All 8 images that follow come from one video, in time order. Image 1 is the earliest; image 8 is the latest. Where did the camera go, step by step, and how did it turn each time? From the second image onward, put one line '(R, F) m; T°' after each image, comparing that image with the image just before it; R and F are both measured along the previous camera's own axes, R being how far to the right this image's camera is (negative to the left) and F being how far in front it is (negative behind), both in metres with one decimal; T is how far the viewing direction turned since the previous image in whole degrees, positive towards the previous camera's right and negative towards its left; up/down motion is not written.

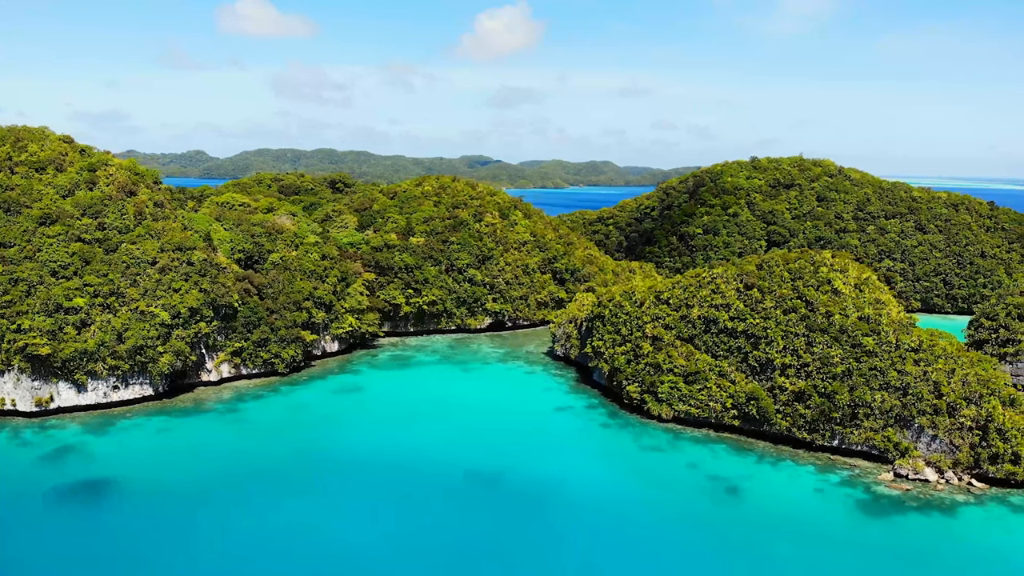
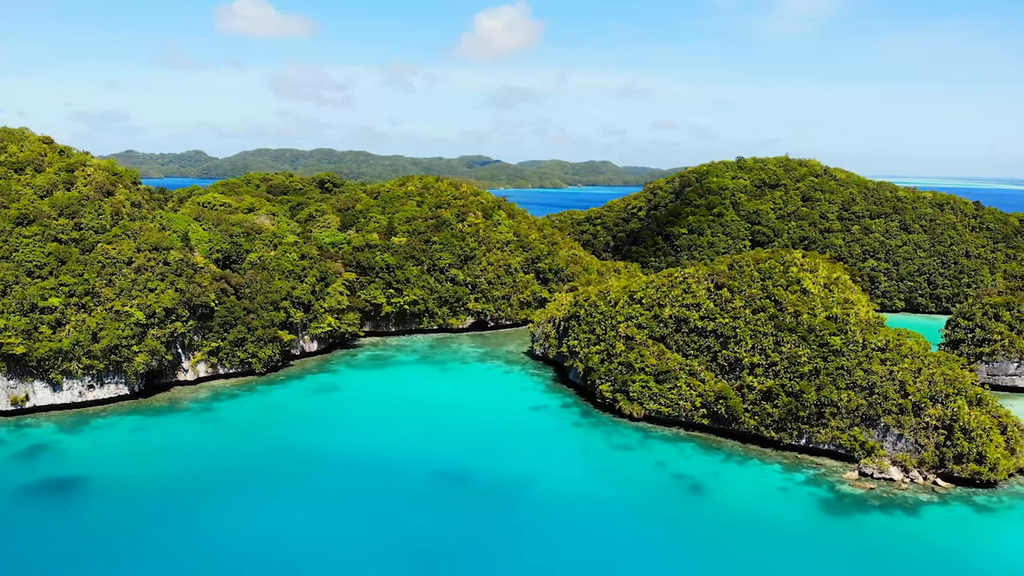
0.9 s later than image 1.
(+1.3, -0.1) m; 0°
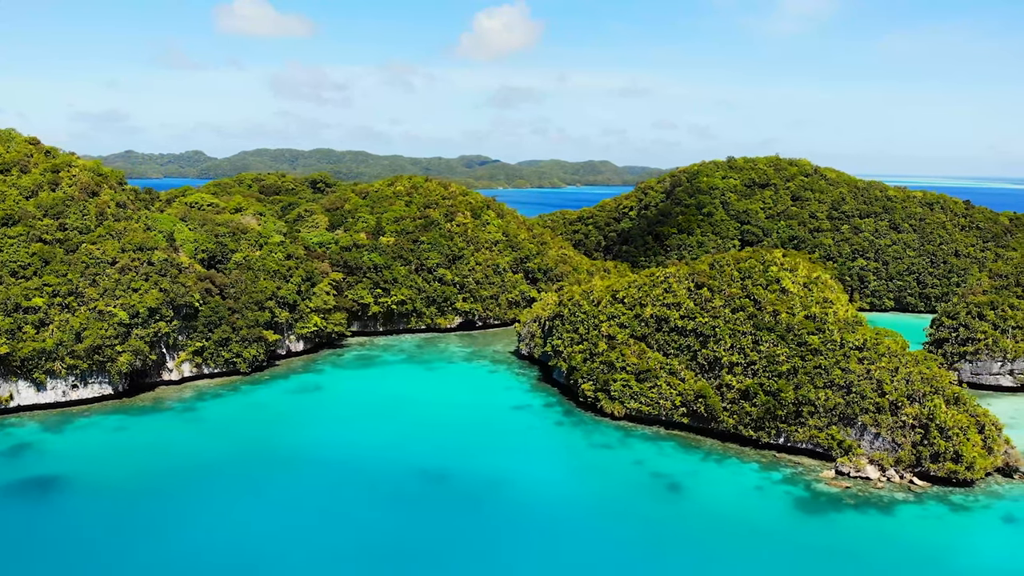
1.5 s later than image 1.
(+0.9, -0.1) m; 0°
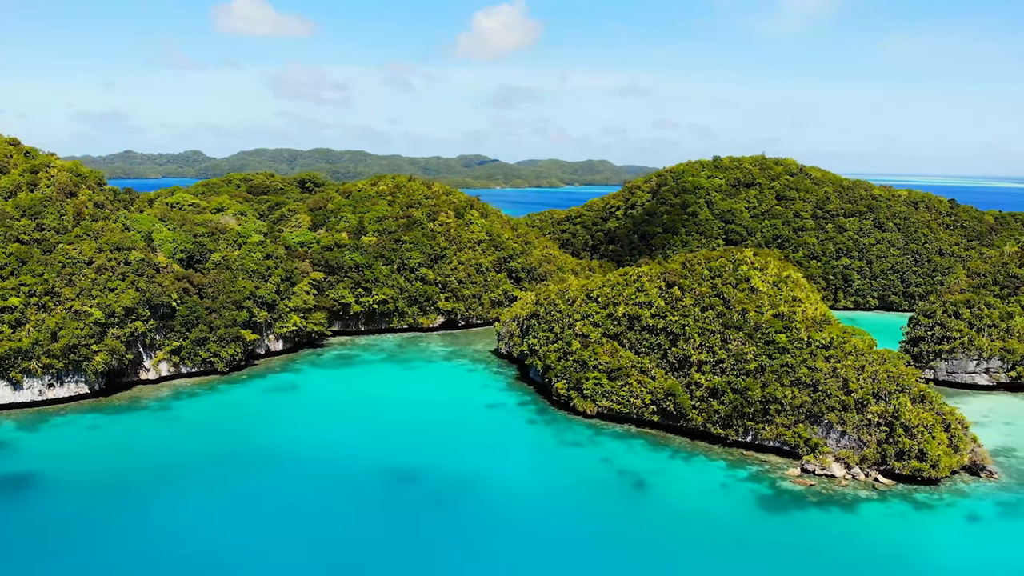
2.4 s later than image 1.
(+1.3, -0.1) m; 0°
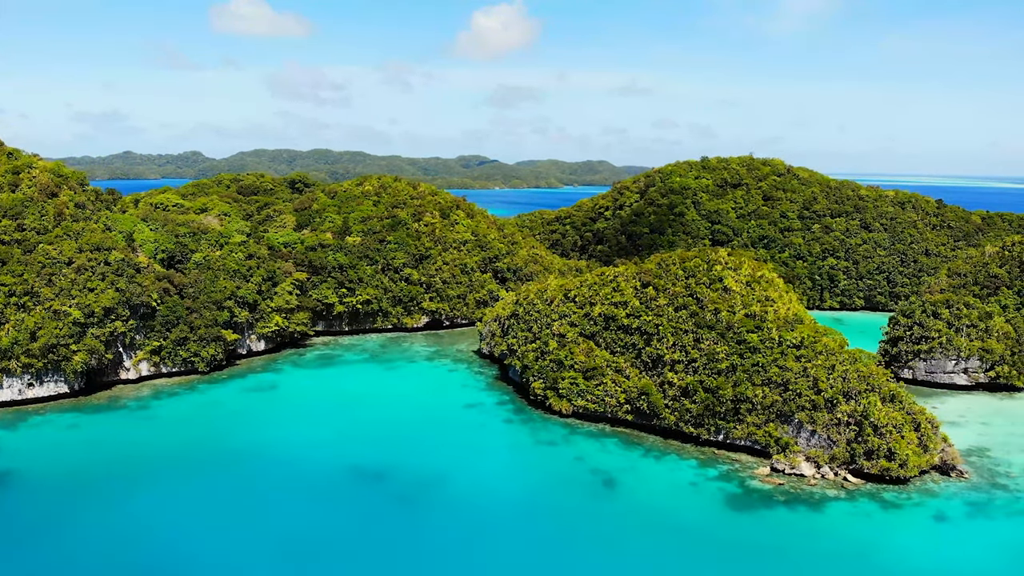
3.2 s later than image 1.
(+1.2, -0.1) m; 0°
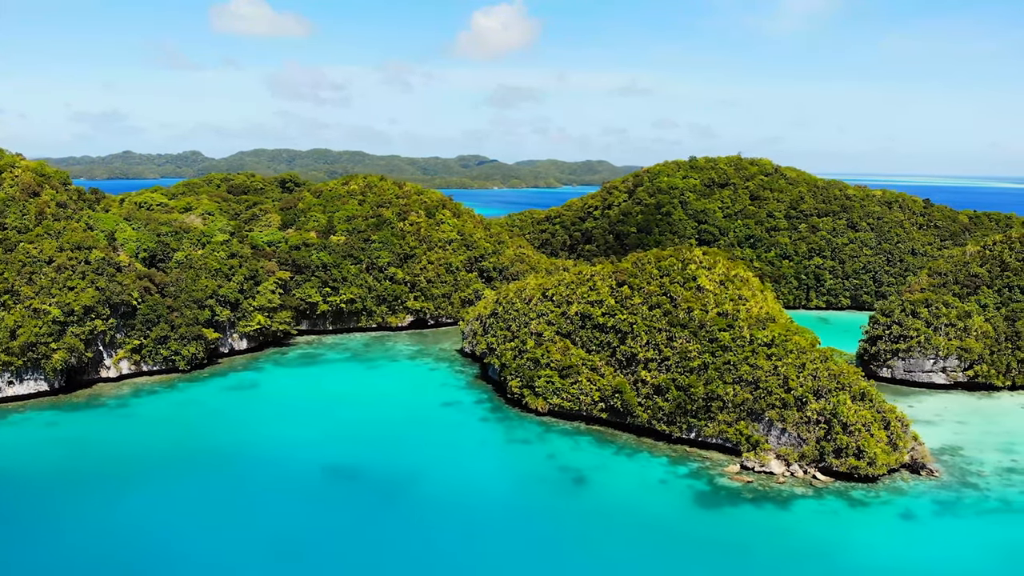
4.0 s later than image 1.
(+1.2, -0.1) m; 0°
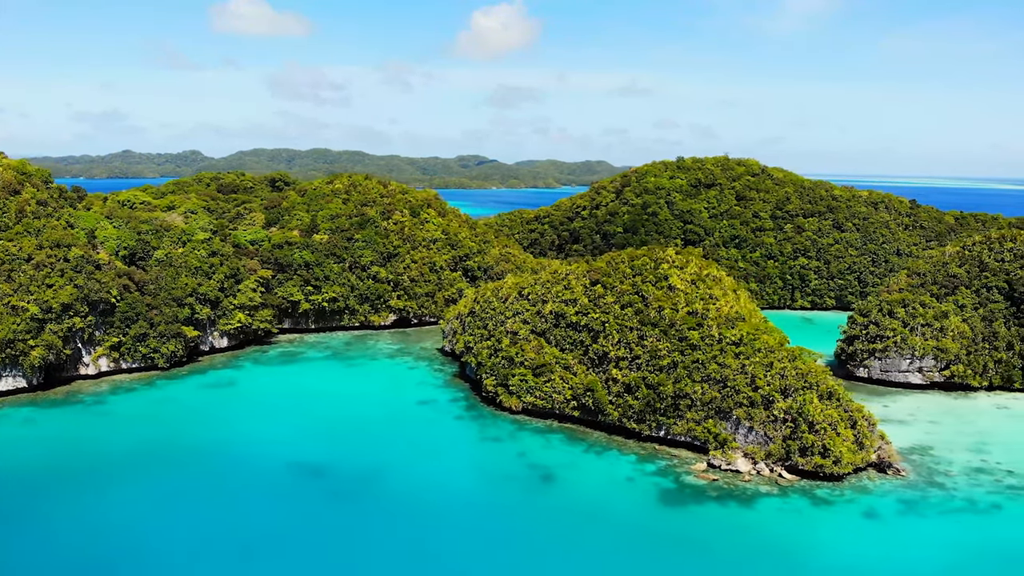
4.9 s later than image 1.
(+1.3, -0.1) m; 0°
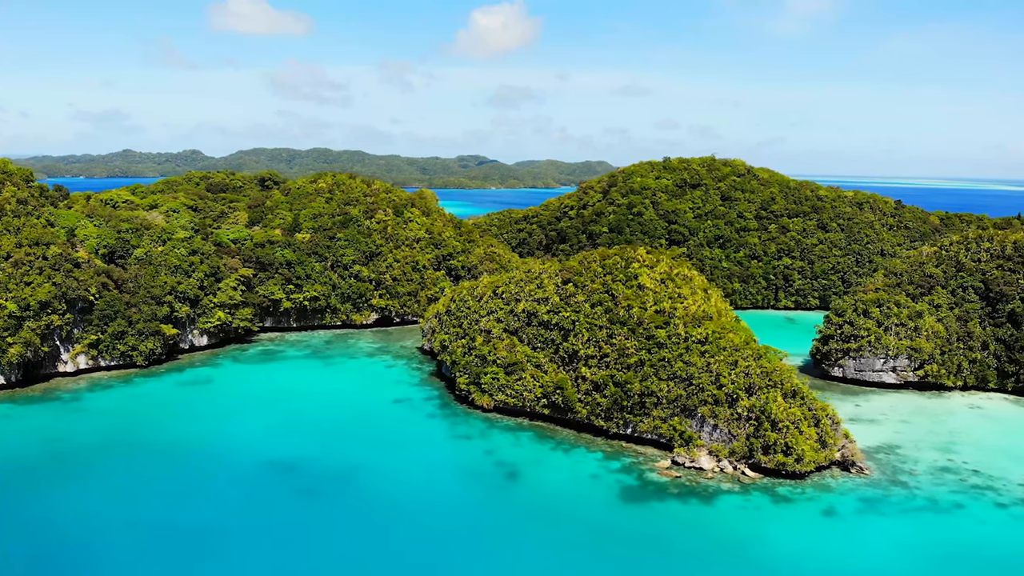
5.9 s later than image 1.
(+1.4, -0.2) m; 0°
